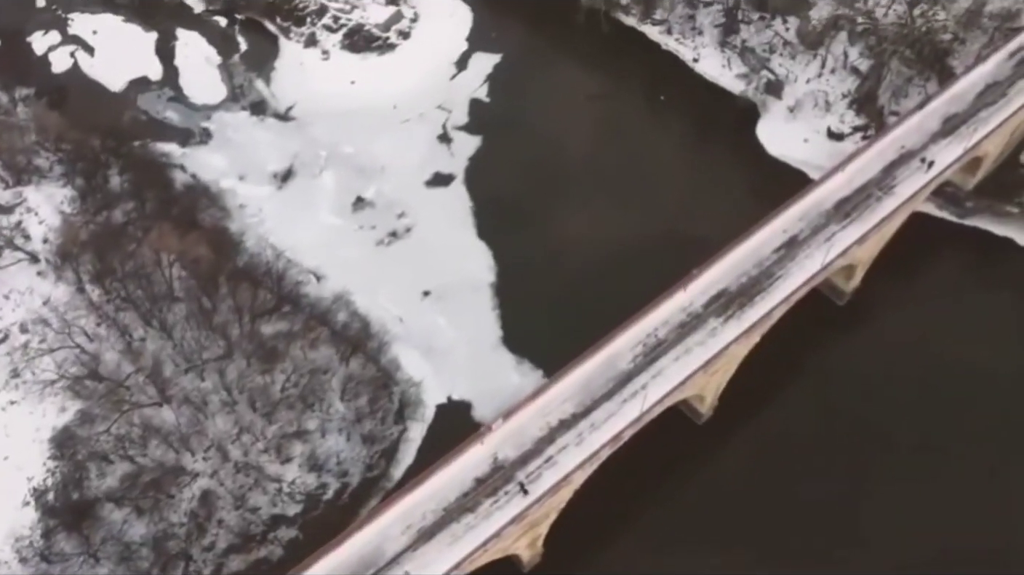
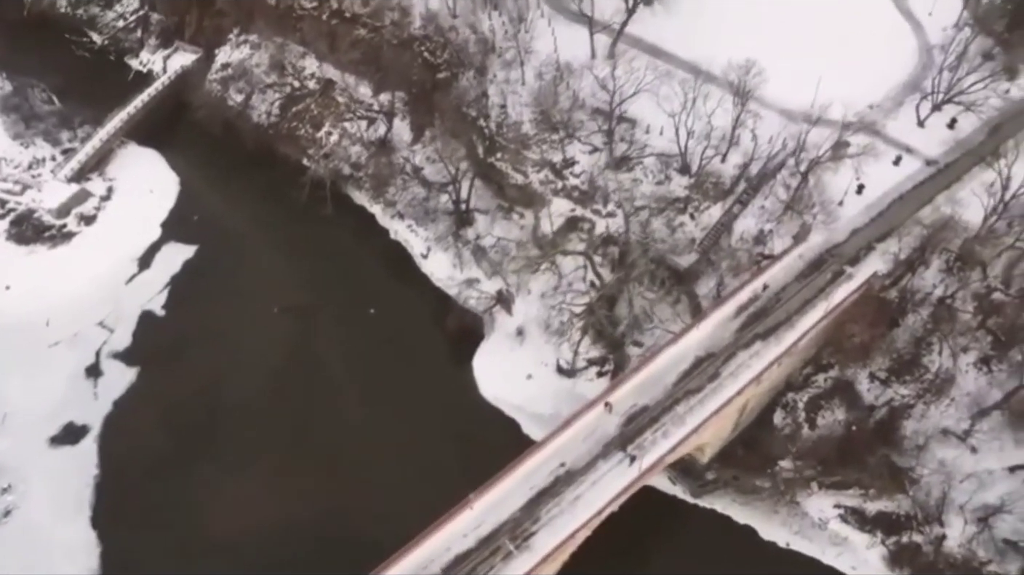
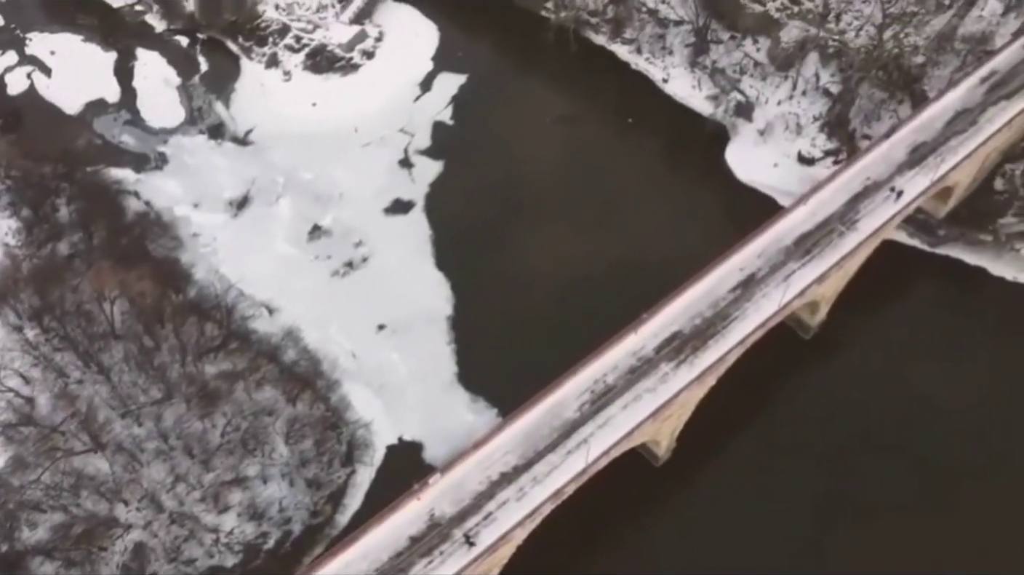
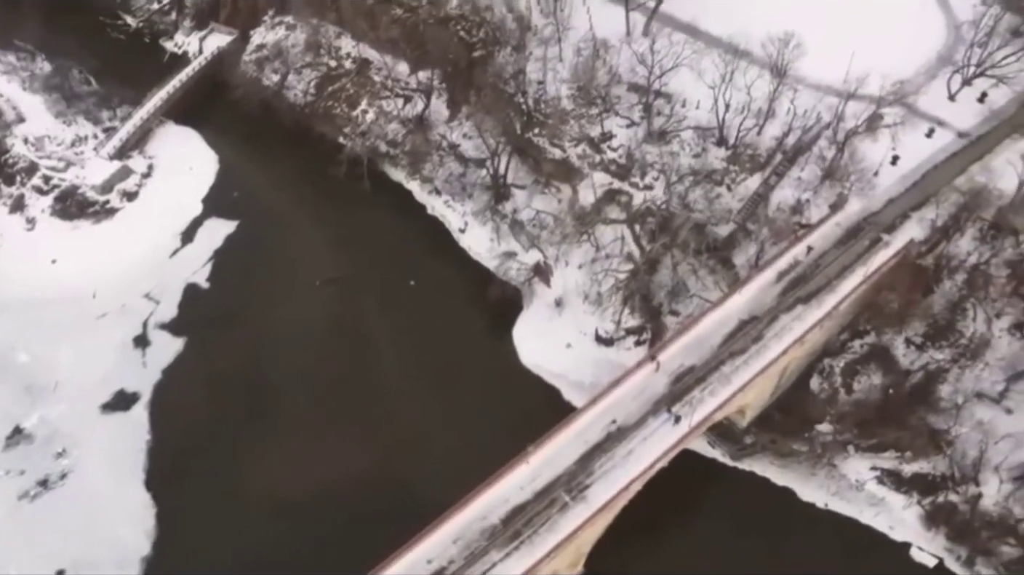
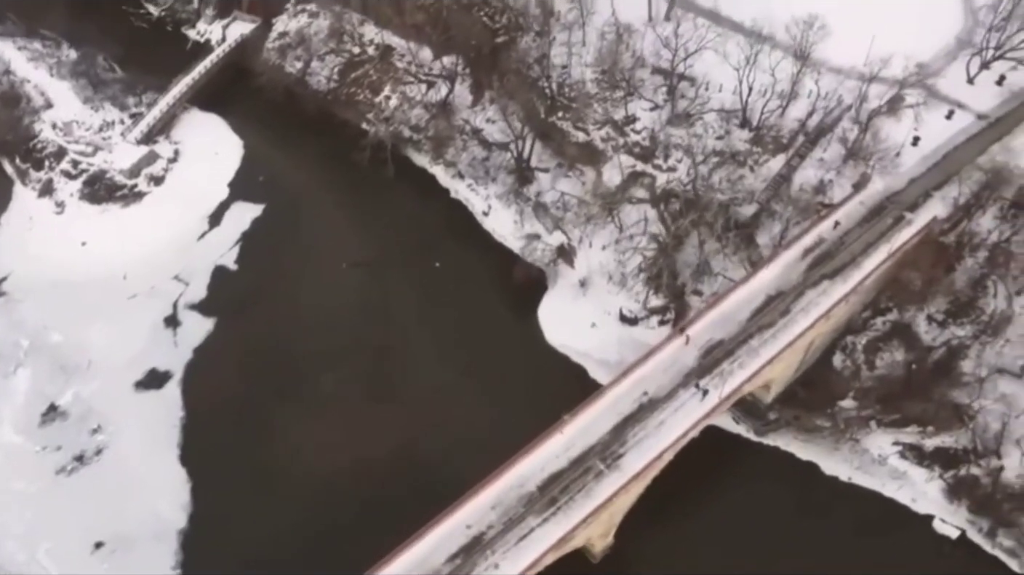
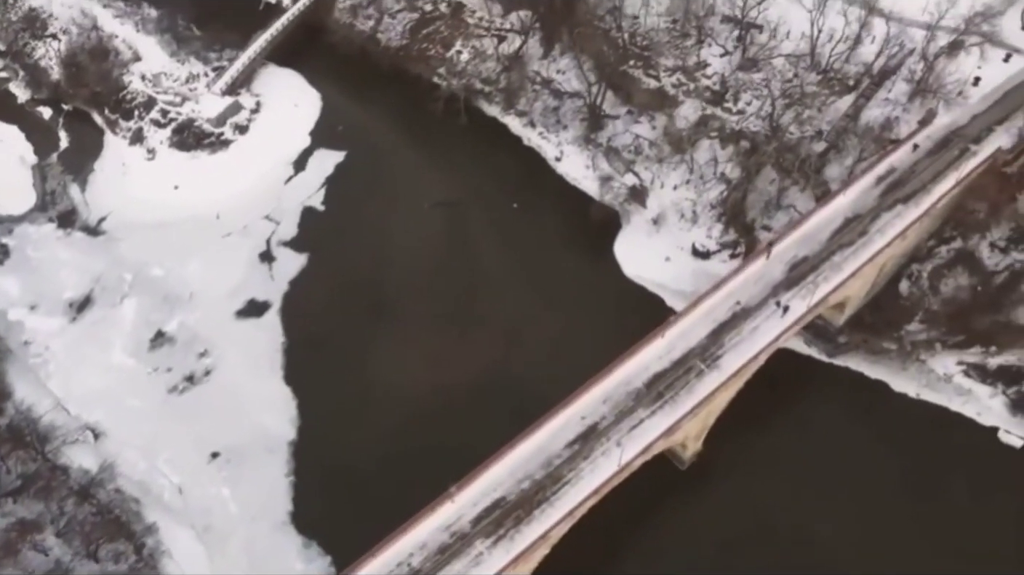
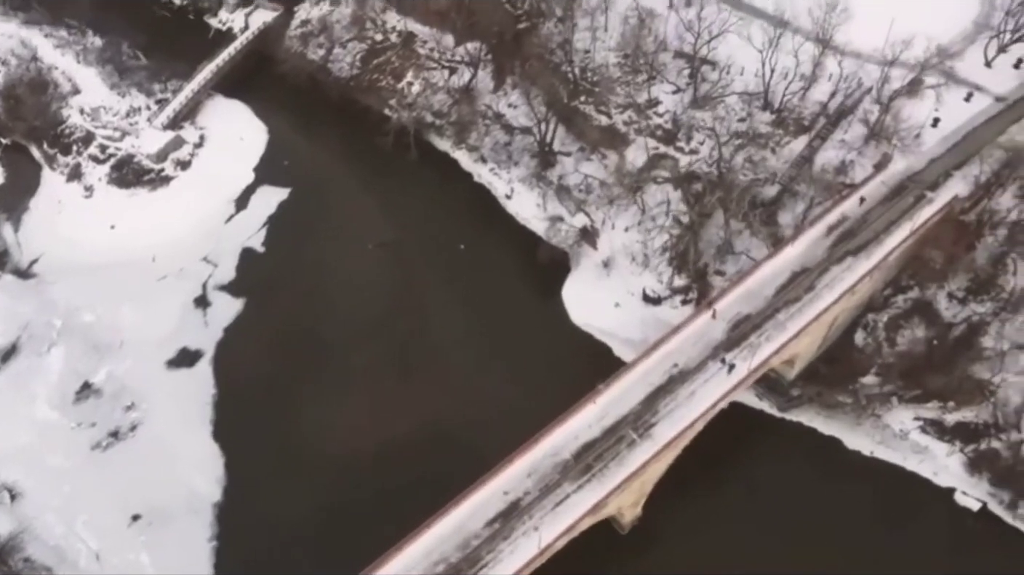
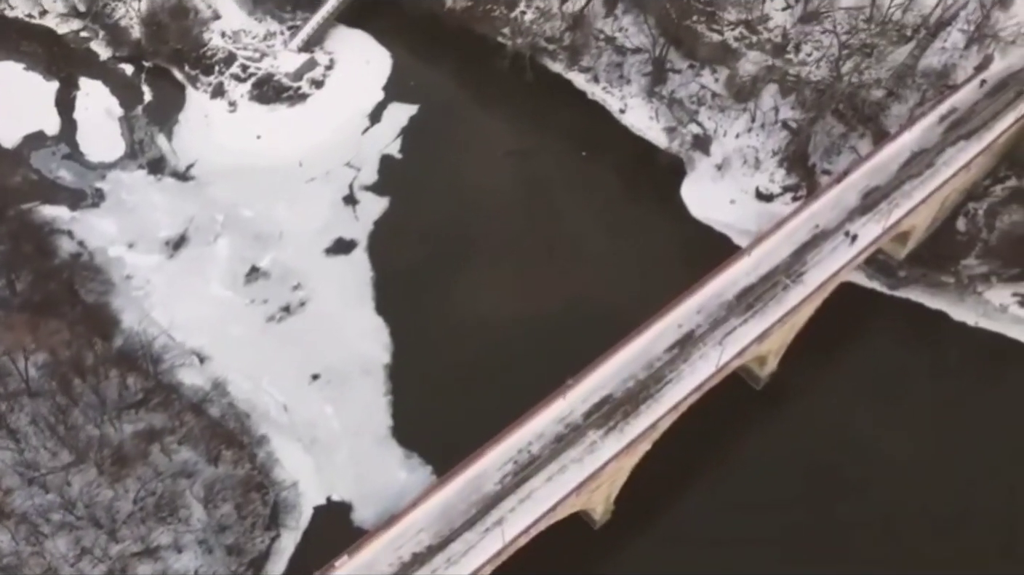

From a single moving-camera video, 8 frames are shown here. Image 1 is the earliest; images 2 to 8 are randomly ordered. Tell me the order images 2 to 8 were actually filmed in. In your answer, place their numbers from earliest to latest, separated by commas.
3, 8, 6, 7, 5, 4, 2
